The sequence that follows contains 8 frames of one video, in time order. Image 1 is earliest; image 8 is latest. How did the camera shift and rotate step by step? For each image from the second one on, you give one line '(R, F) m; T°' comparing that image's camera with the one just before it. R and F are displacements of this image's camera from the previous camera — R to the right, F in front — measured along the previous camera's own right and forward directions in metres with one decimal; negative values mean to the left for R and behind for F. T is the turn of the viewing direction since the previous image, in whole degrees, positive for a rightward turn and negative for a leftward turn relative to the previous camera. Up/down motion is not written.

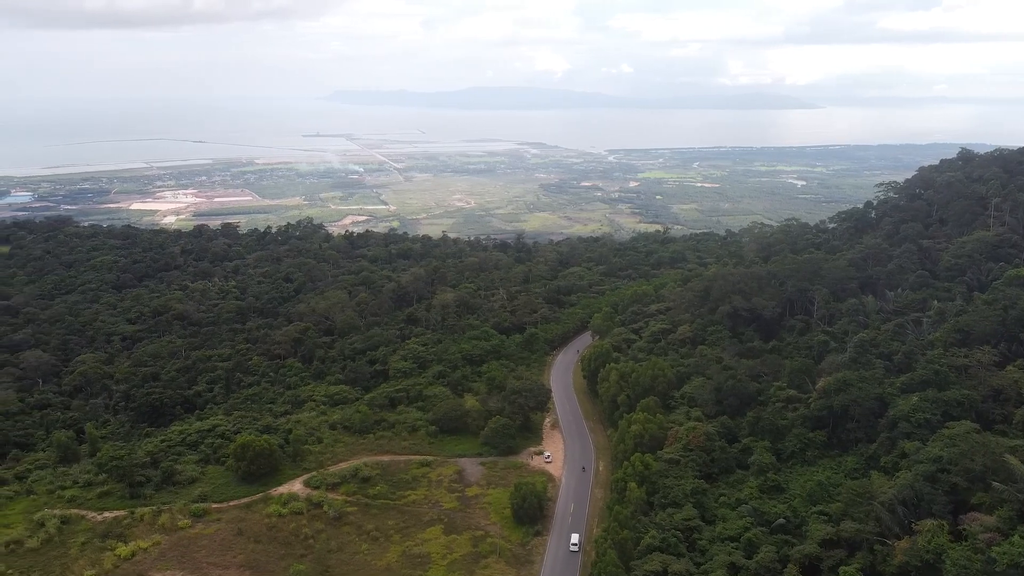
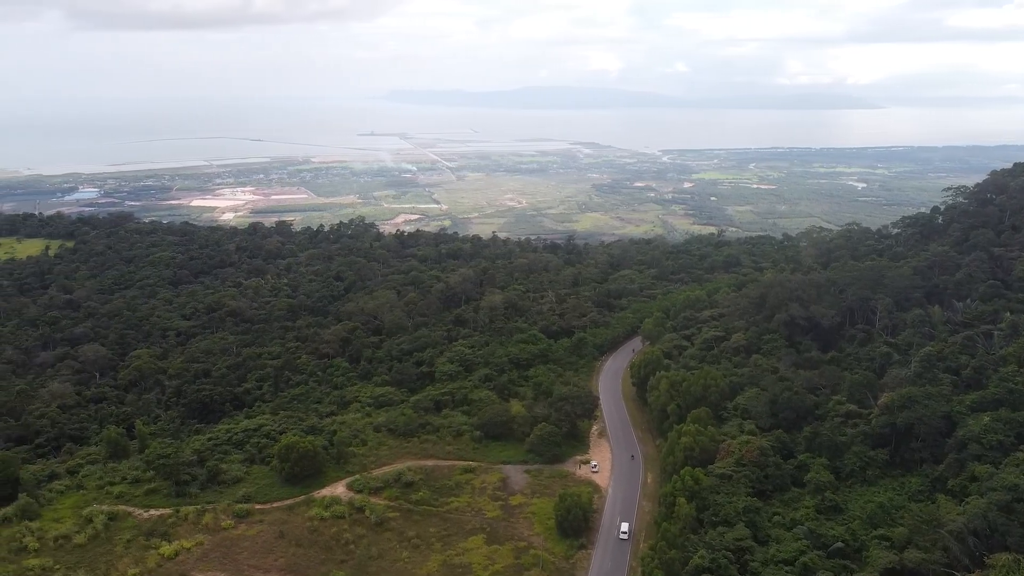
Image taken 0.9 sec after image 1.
(+0.1, +0.5) m; -4°
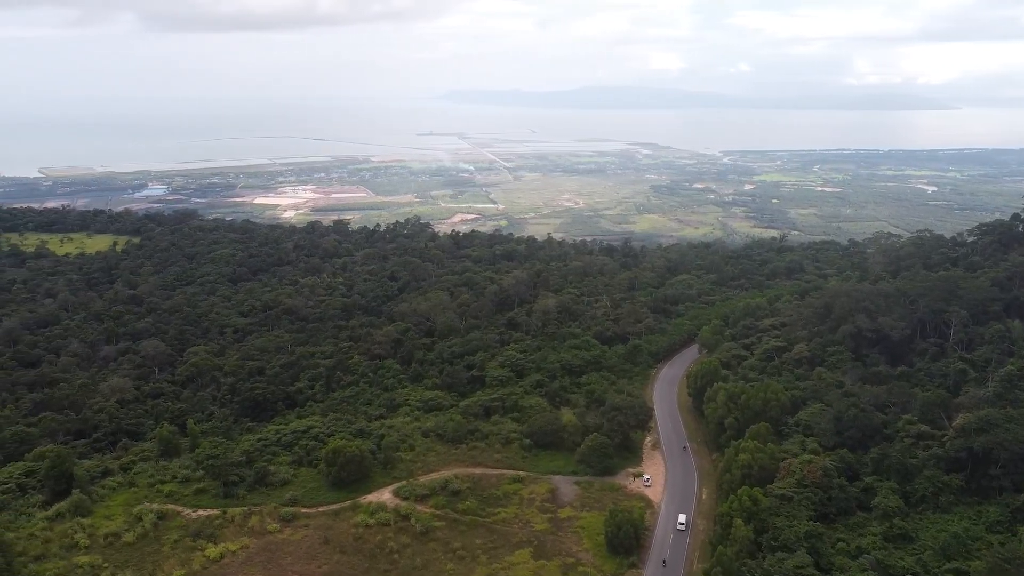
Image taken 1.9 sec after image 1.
(+0.1, +0.6) m; -4°
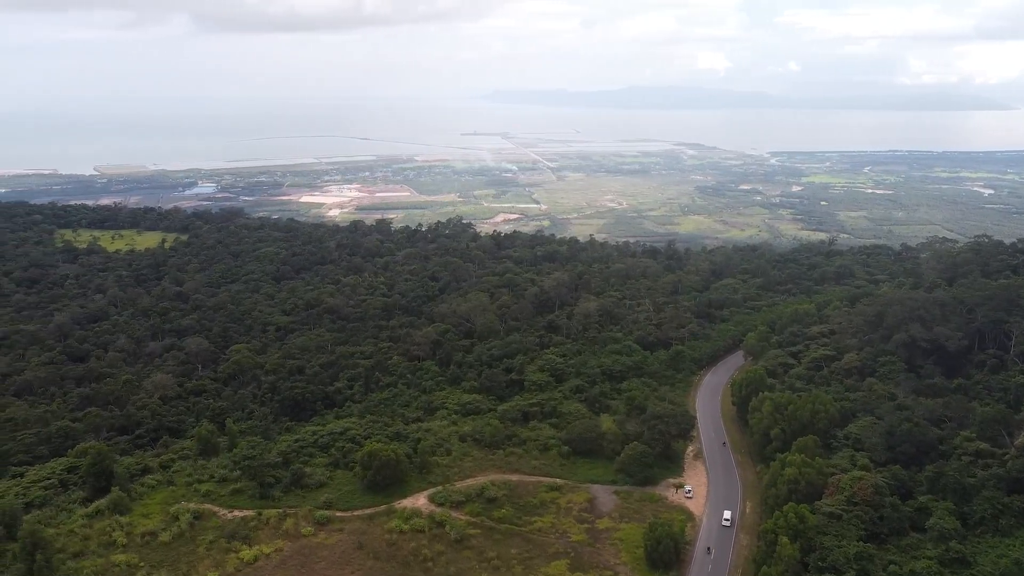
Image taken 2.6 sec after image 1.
(+0.1, +0.4) m; -3°
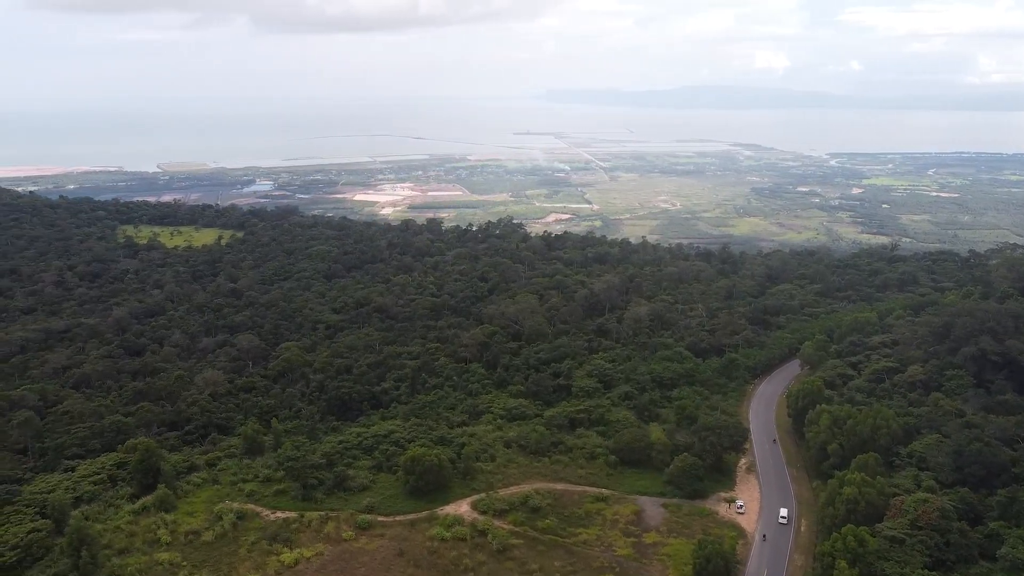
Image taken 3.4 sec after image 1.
(+0.1, +0.5) m; -4°
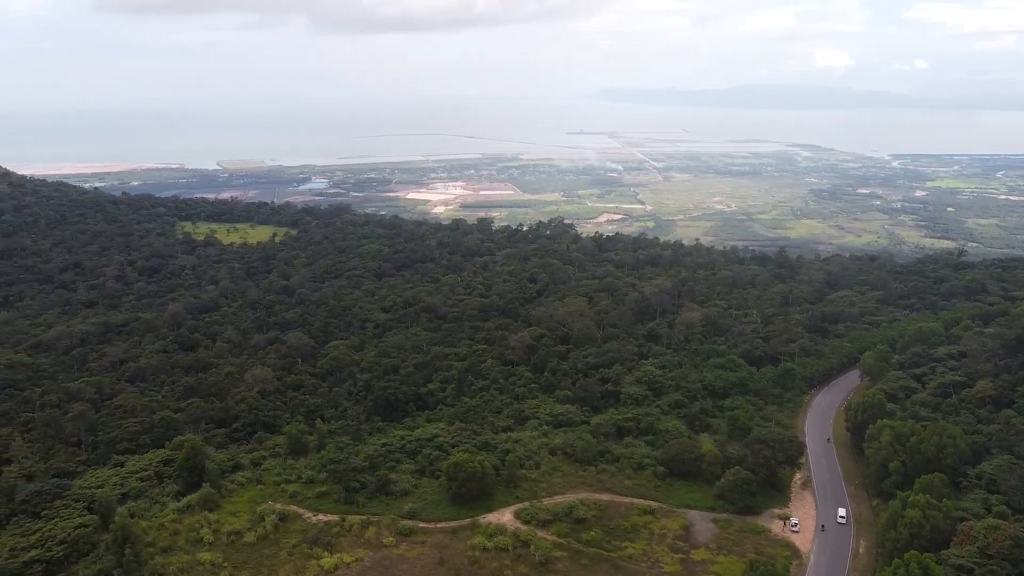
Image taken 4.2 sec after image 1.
(+0.1, +0.5) m; -4°
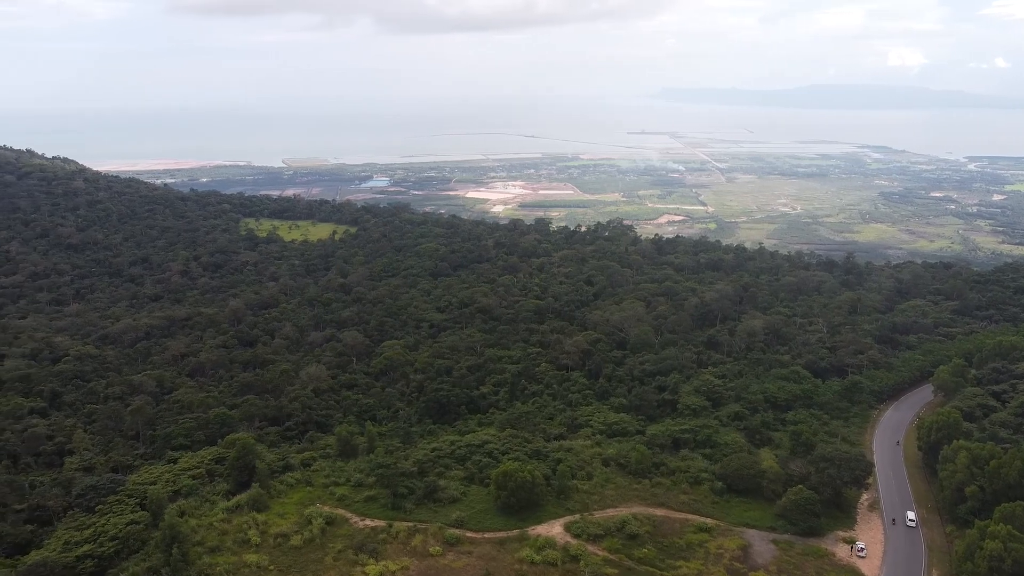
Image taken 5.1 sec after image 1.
(+0.1, +0.6) m; -4°
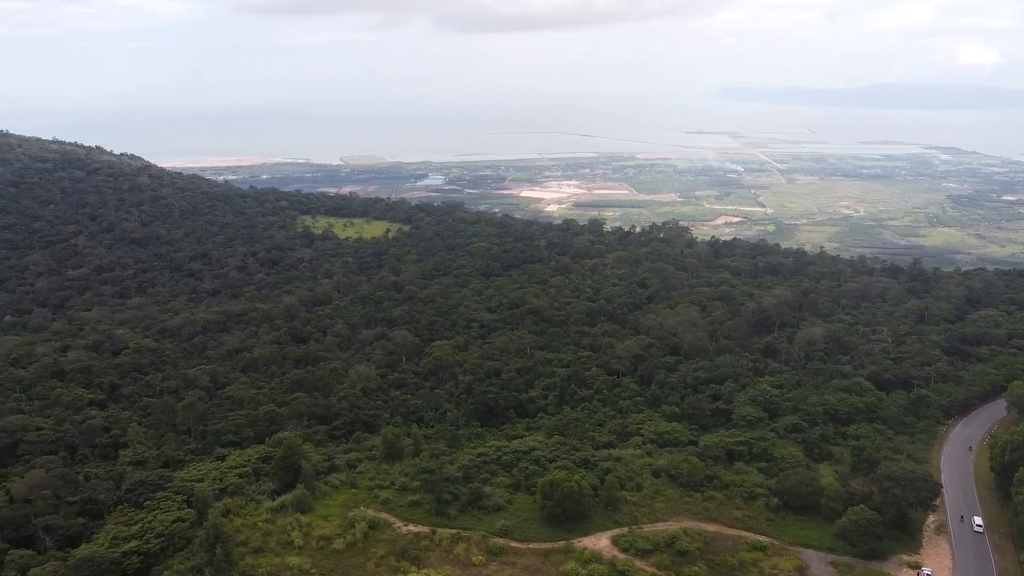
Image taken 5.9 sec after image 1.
(+0.1, +0.5) m; -4°
